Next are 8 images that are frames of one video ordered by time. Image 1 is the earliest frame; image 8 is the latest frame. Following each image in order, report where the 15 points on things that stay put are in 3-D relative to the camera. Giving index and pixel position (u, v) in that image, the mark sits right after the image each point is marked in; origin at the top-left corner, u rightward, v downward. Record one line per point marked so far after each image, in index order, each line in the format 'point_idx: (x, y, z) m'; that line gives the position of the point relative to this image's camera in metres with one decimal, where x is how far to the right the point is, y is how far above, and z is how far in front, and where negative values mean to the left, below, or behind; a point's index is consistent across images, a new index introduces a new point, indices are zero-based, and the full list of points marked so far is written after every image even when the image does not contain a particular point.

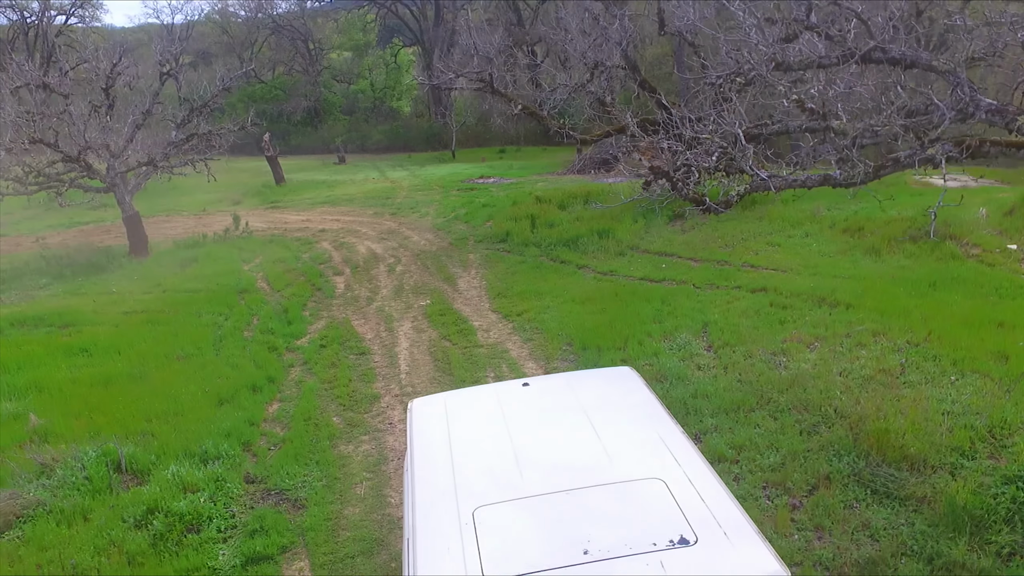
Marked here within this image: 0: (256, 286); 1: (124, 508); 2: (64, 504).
0: (-4.8, +0.1, +14.5) m
1: (-3.3, -1.8, +6.5) m
2: (-3.8, -1.8, +6.6) m
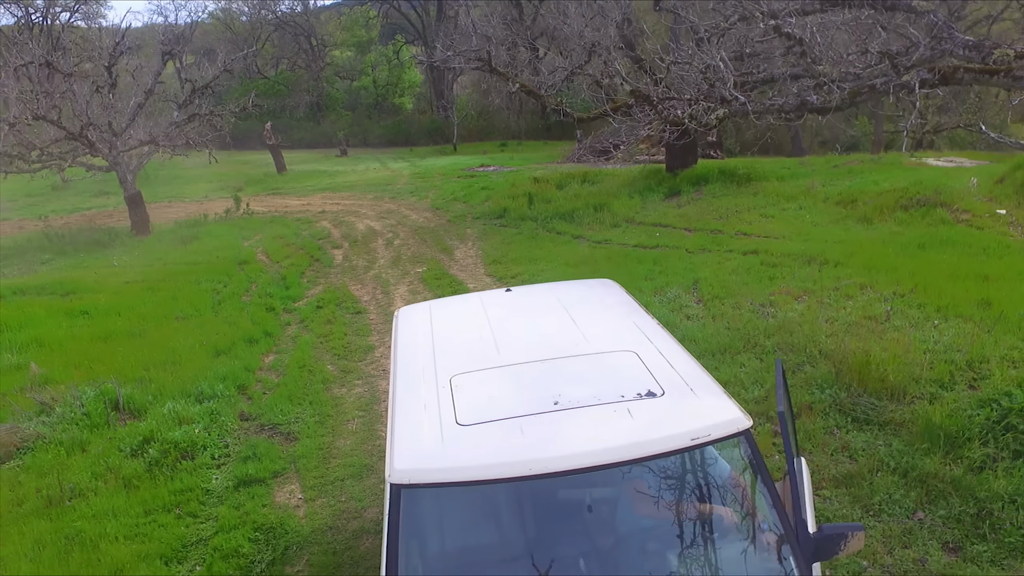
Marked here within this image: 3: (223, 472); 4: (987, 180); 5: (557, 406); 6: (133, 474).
0: (-4.9, +0.6, +14.7) m
1: (-3.4, -1.3, +6.6) m
2: (-3.9, -1.3, +6.7) m
3: (-2.3, -1.4, +6.1) m
4: (+7.7, +1.8, +12.4) m
5: (+0.2, -0.5, +3.0) m
6: (-3.0, -1.4, +6.0) m
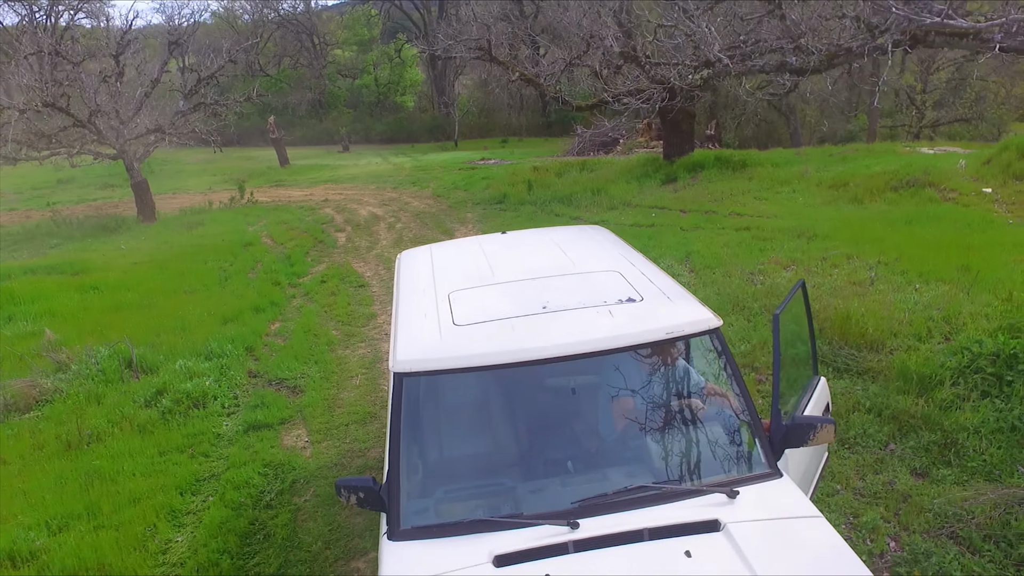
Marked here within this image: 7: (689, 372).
0: (-4.9, +0.9, +15.0) m
1: (-3.4, -0.9, +6.9) m
2: (-4.0, -0.9, +7.0) m
3: (-2.3, -1.1, +6.4) m
4: (+7.7, +2.1, +12.7) m
5: (+0.1, -0.1, +3.3) m
6: (-3.0, -1.1, +6.3) m
7: (+0.8, -0.3, +3.3) m
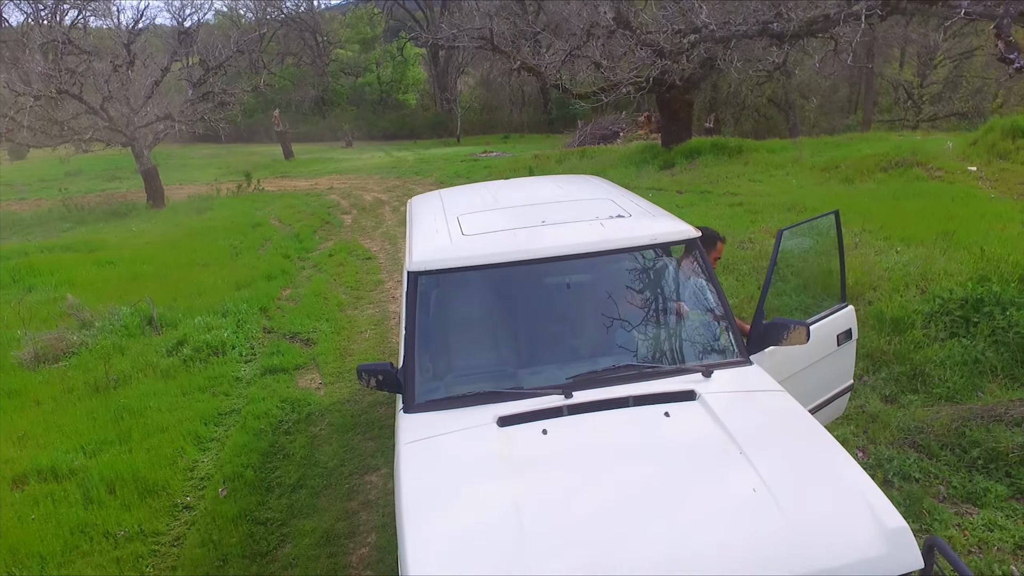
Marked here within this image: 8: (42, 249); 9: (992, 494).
0: (-4.9, +1.3, +15.4) m
1: (-3.4, -0.5, +7.3) m
2: (-3.9, -0.5, +7.4) m
3: (-2.3, -0.7, +6.8) m
4: (+7.7, +2.5, +13.1) m
5: (+0.2, +0.3, +3.7) m
6: (-3.0, -0.7, +6.7) m
7: (+0.8, +0.1, +3.7) m
8: (-8.4, +0.7, +13.8) m
9: (+2.5, -1.1, +4.0) m
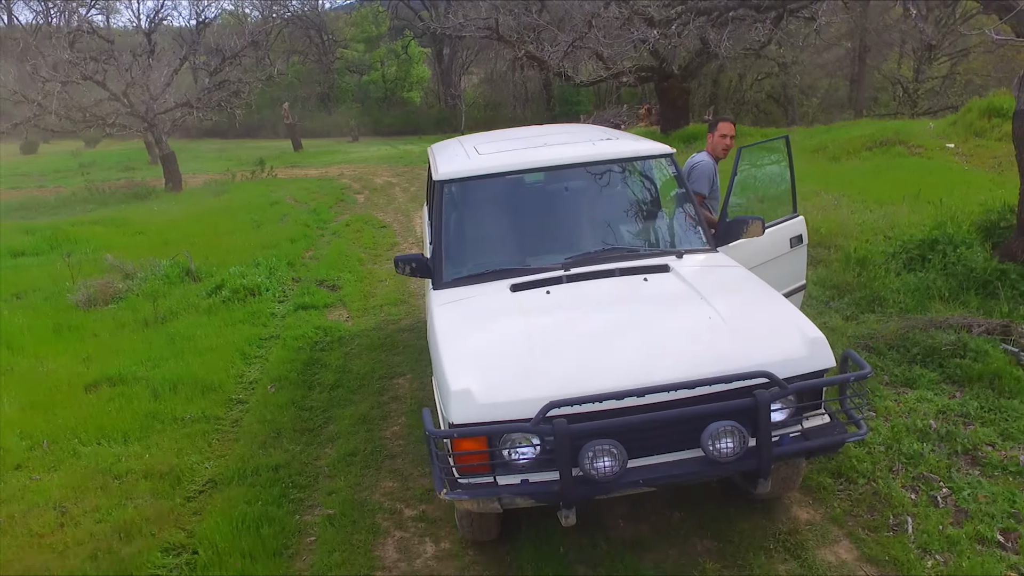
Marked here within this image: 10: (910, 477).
0: (-4.8, +1.8, +16.2) m
1: (-3.3, 0.0, +8.1) m
2: (-3.9, 0.0, +8.2) m
3: (-2.2, -0.2, +7.6) m
4: (+7.8, +3.0, +13.9) m
5: (+0.2, +0.8, +4.5) m
6: (-2.9, -0.2, +7.5) m
7: (+0.8, +0.6, +4.5) m
8: (-8.4, +1.2, +14.6) m
9: (+2.5, -0.6, +4.7) m
10: (+1.9, -0.9, +3.8) m
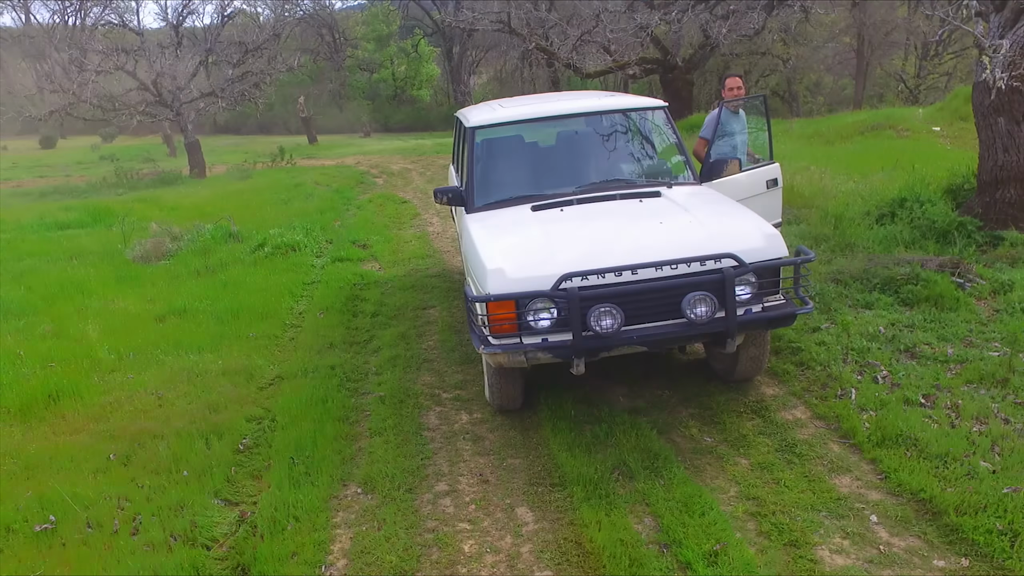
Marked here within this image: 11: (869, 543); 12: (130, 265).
0: (-4.6, +2.3, +17.1) m
1: (-3.2, +0.5, +9.0) m
2: (-3.7, +0.5, +9.1) m
3: (-2.1, +0.3, +8.4) m
4: (+8.0, +3.4, +14.6) m
5: (+0.3, +1.3, +5.3) m
6: (-2.8, +0.3, +8.4) m
7: (+0.9, +1.1, +5.3) m
8: (-8.1, +1.7, +15.5) m
9: (+2.7, -0.1, +5.5) m
10: (+2.1, -0.5, +4.6) m
11: (+1.4, -1.0, +3.1) m
12: (-4.4, +0.3, +8.8) m
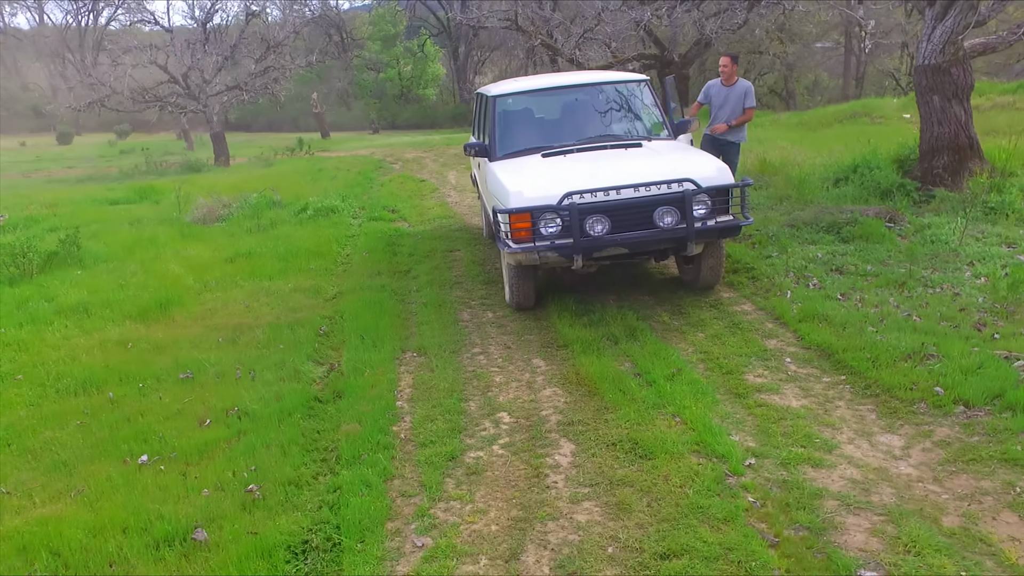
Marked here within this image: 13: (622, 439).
0: (-4.4, +2.8, +18.4) m
1: (-3.0, +1.0, +10.3) m
2: (-3.6, +1.0, +10.4) m
3: (-2.0, +0.9, +9.7) m
4: (+8.2, +3.9, +15.9) m
5: (+0.5, +1.8, +6.6) m
6: (-2.7, +0.9, +9.7) m
7: (+1.1, +1.6, +6.6) m
8: (-8.0, +2.3, +16.8) m
9: (+2.8, +0.4, +6.8) m
10: (+2.2, +0.1, +5.9) m
11: (+1.5, -0.5, +4.4) m
12: (-4.3, +0.8, +10.2) m
13: (+0.5, -0.7, +3.6) m
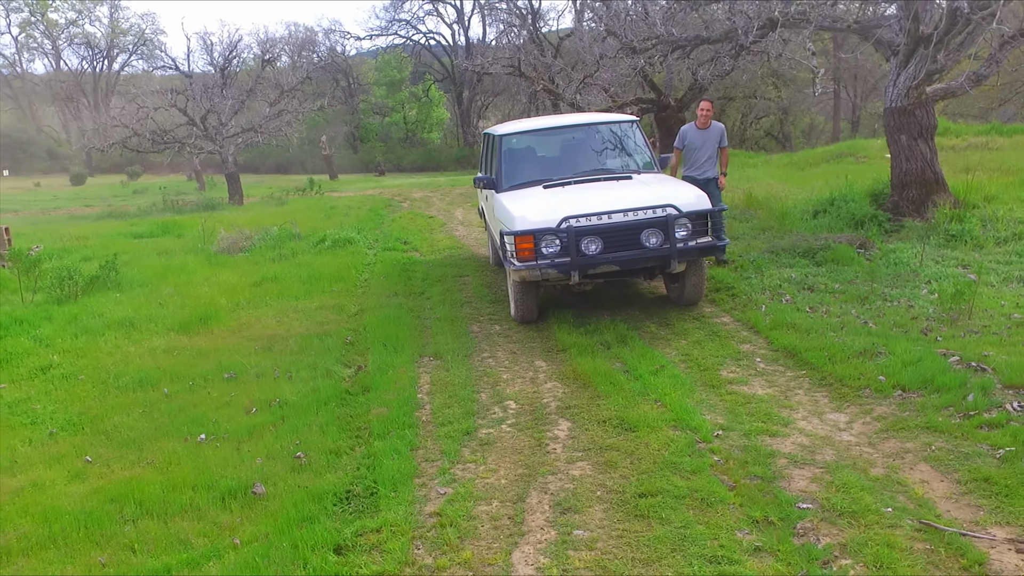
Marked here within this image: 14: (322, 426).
0: (-4.3, +2.0, +19.2) m
1: (-3.0, +0.7, +11.0) m
2: (-3.5, +0.7, +11.1) m
3: (-1.9, +0.5, +10.5) m
4: (+8.3, +3.2, +16.8) m
5: (+0.5, +1.7, +7.4) m
6: (-2.6, +0.5, +10.4) m
7: (+1.1, +1.5, +7.4) m
8: (-7.9, +1.6, +17.7) m
9: (+2.8, +0.3, +7.5) m
10: (+2.2, -0.1, +6.6) m
11: (+1.6, -0.5, +5.0) m
12: (-4.2, +0.5, +10.9) m
13: (+0.6, -0.7, +4.3) m
14: (-1.1, -0.8, +4.5) m
